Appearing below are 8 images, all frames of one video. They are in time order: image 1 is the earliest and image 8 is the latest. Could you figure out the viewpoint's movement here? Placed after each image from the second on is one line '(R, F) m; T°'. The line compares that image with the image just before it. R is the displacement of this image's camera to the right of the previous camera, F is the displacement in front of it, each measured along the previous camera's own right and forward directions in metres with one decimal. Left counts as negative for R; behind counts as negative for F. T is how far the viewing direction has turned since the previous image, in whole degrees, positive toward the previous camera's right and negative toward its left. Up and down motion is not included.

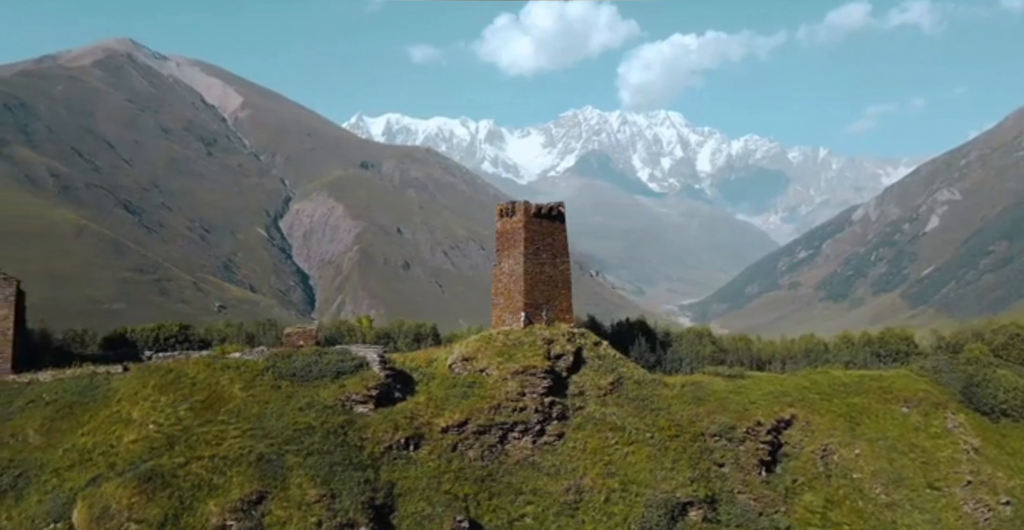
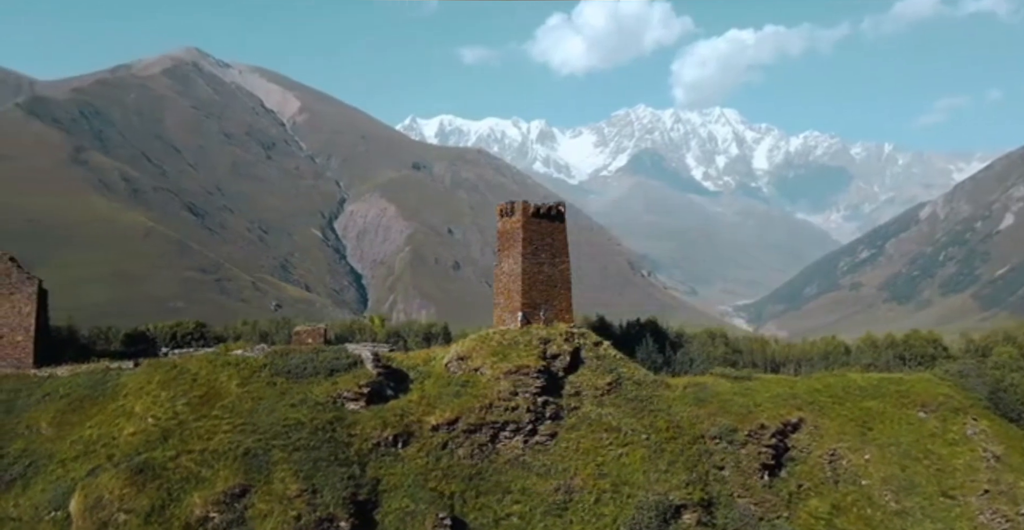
(+4.0, -0.2) m; -5°
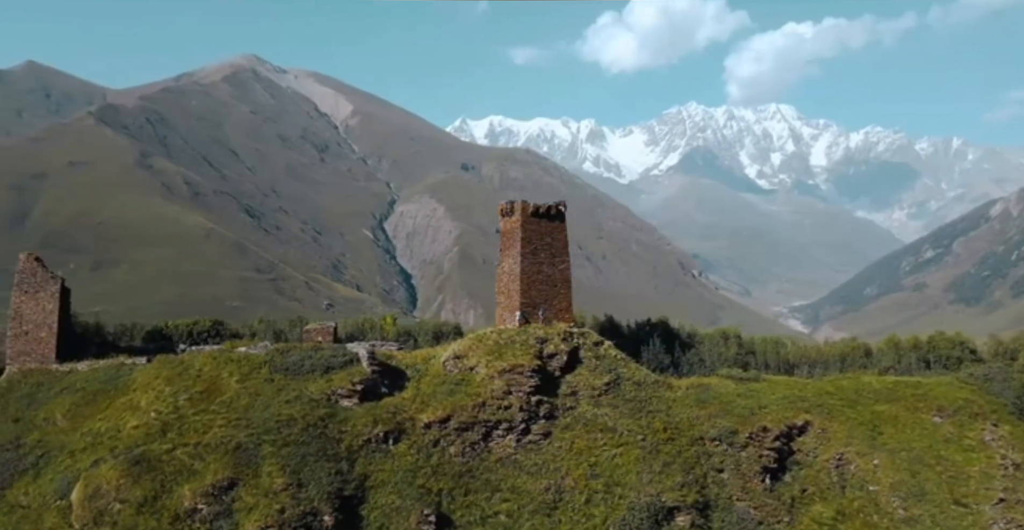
(+3.9, -0.2) m; -5°
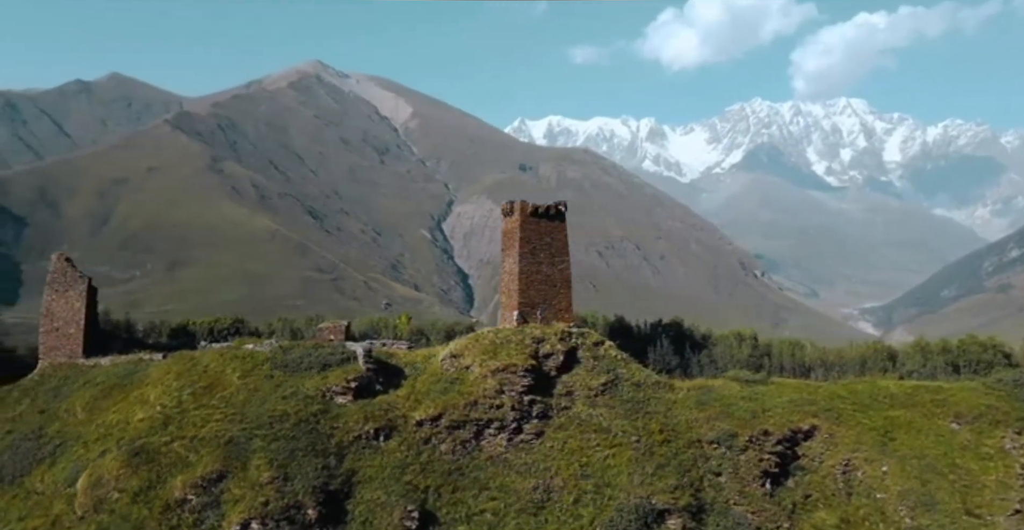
(+4.6, -0.1) m; -6°
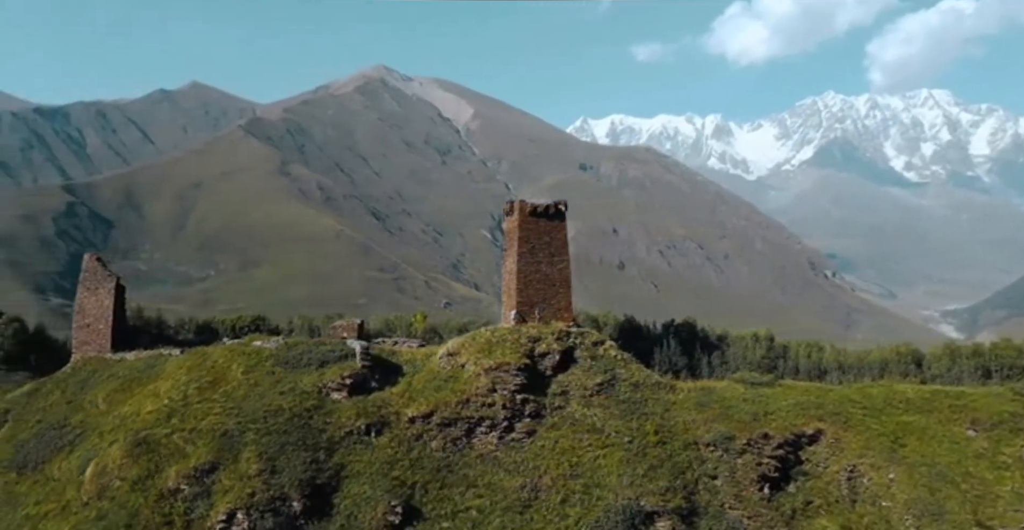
(+4.9, +0.1) m; -6°
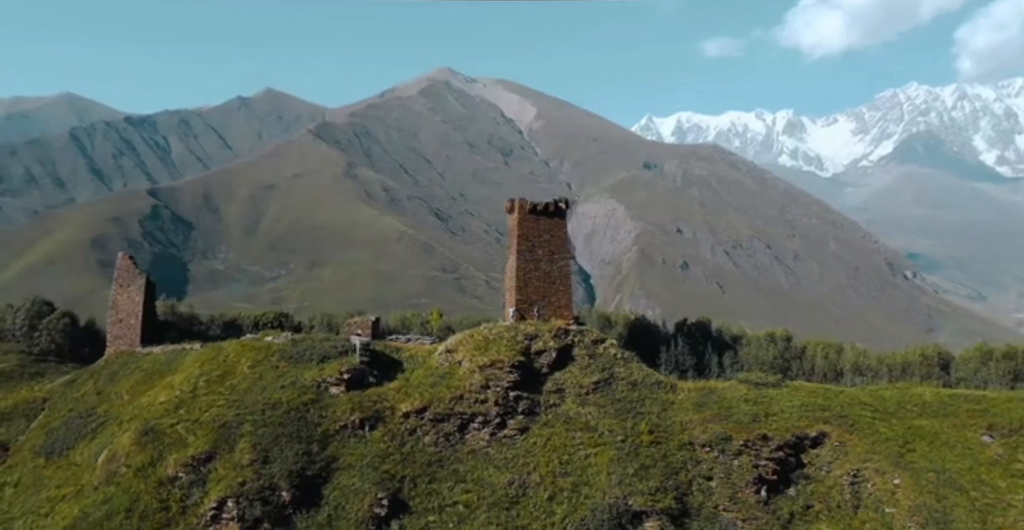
(+5.0, +0.2) m; -6°
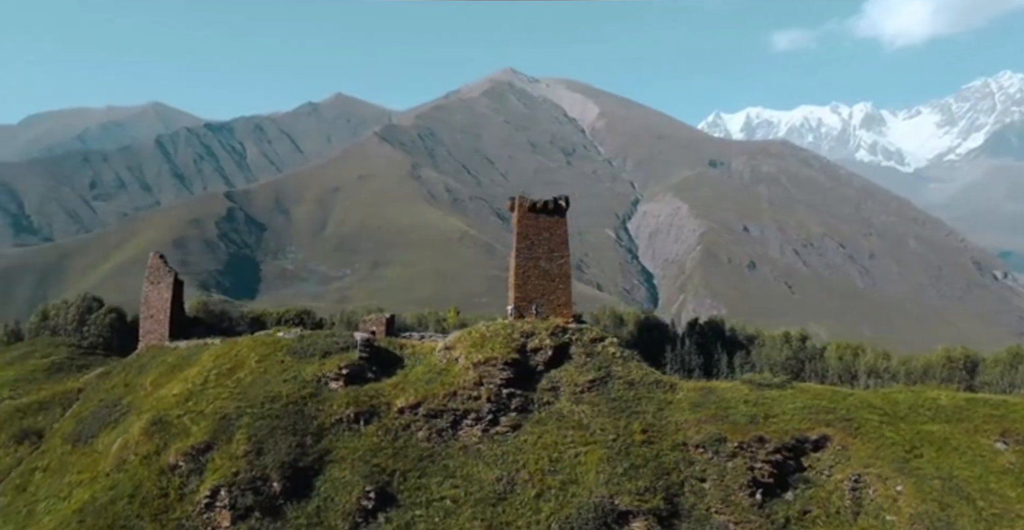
(+5.0, +0.4) m; -6°
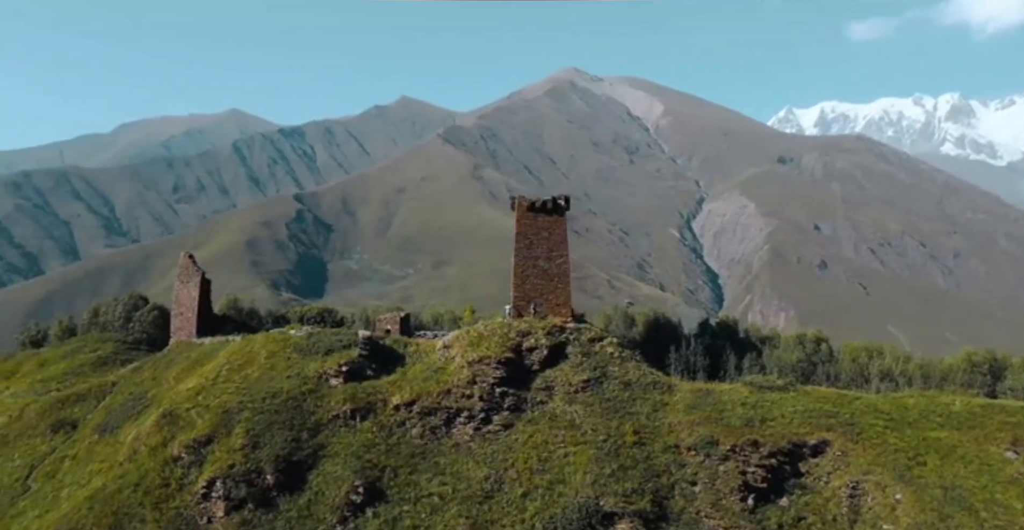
(+4.9, +0.6) m; -6°
